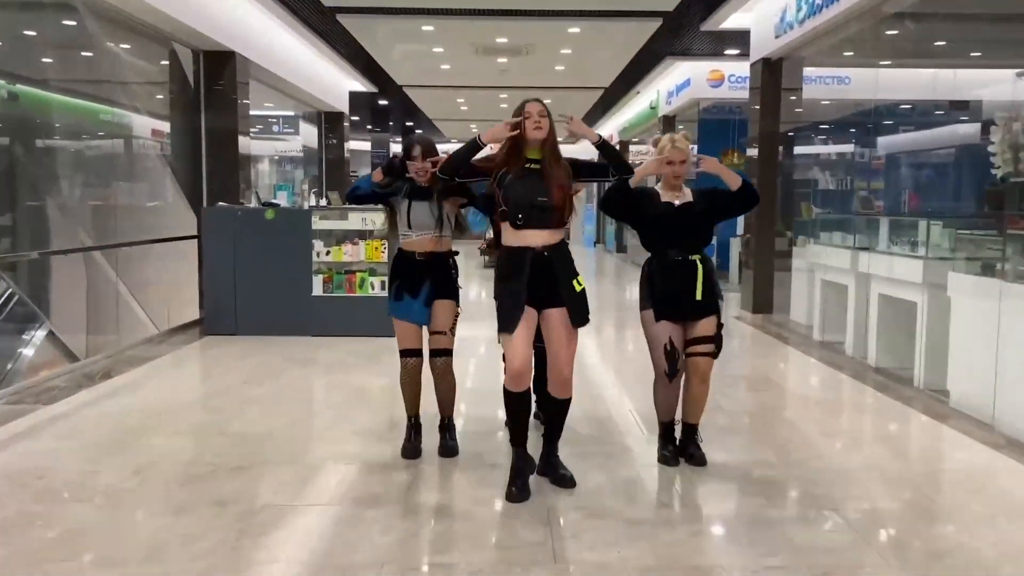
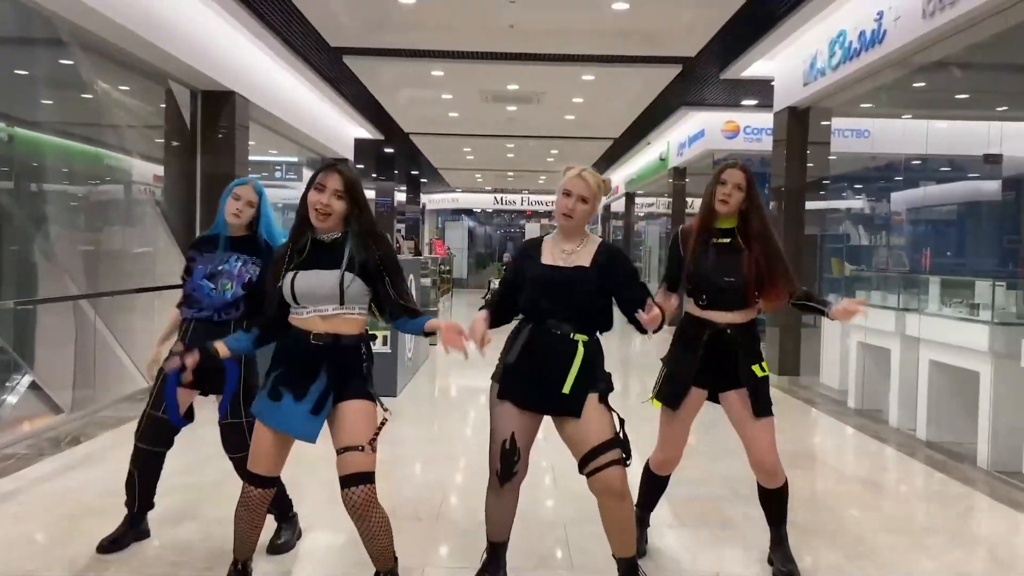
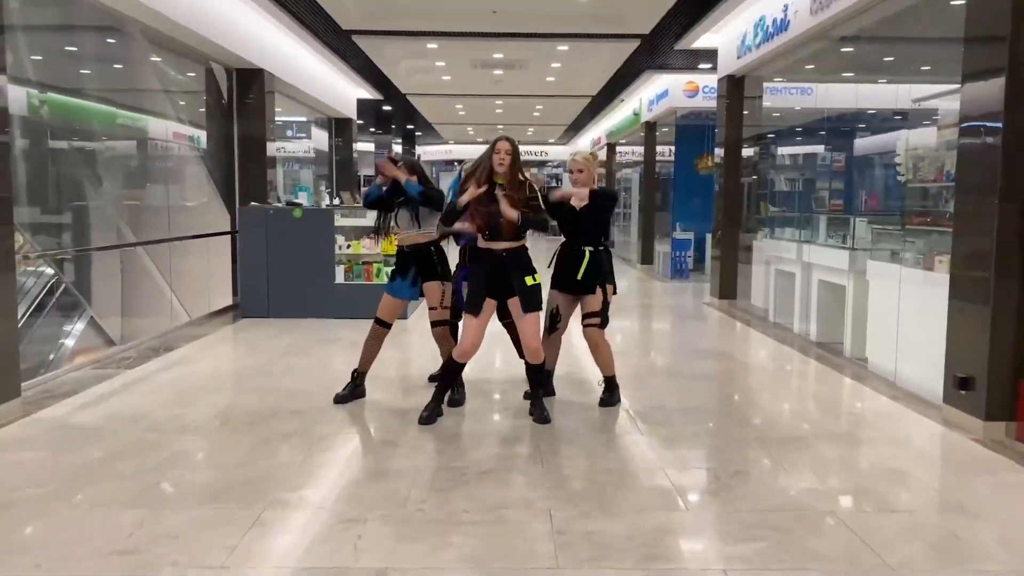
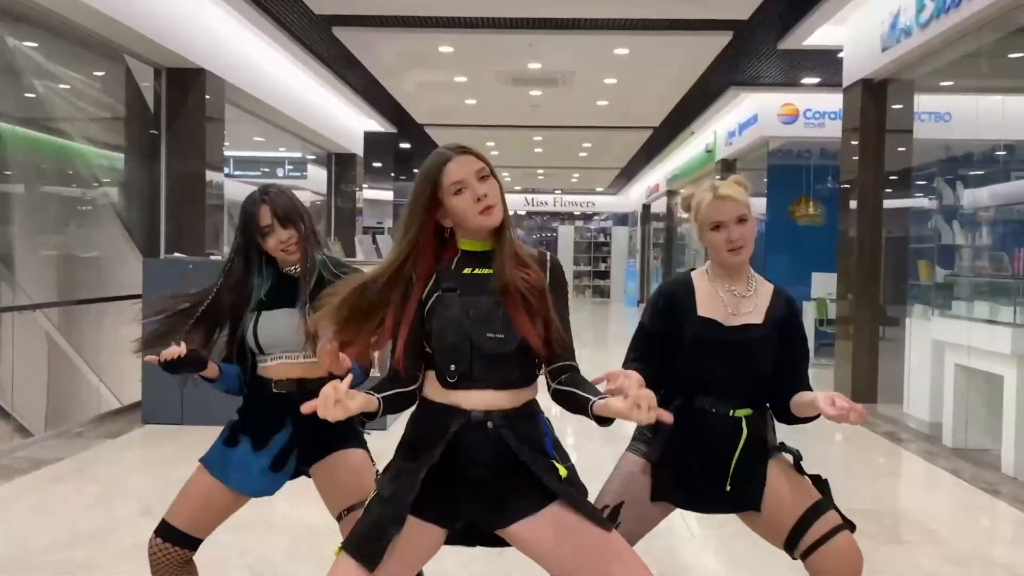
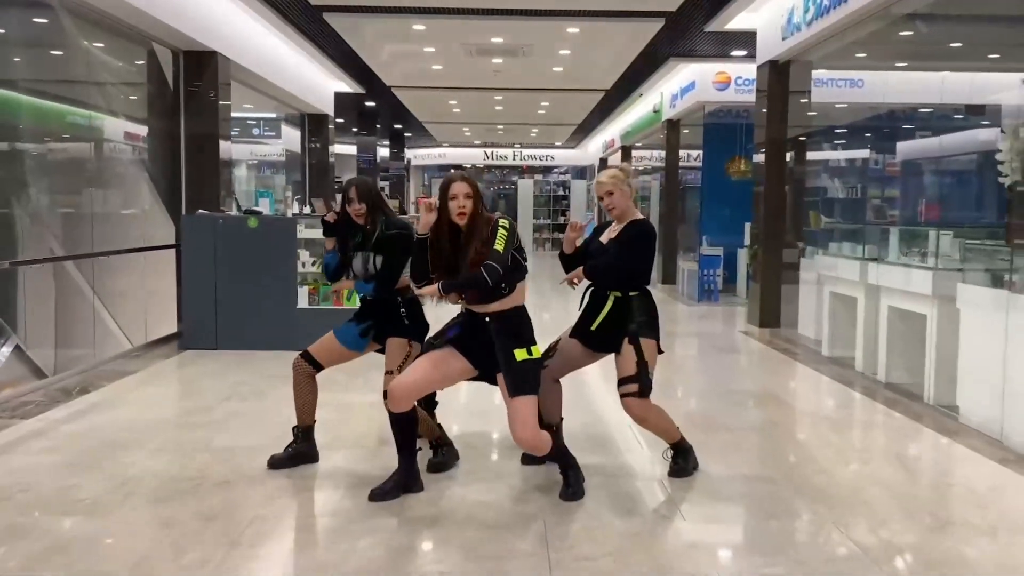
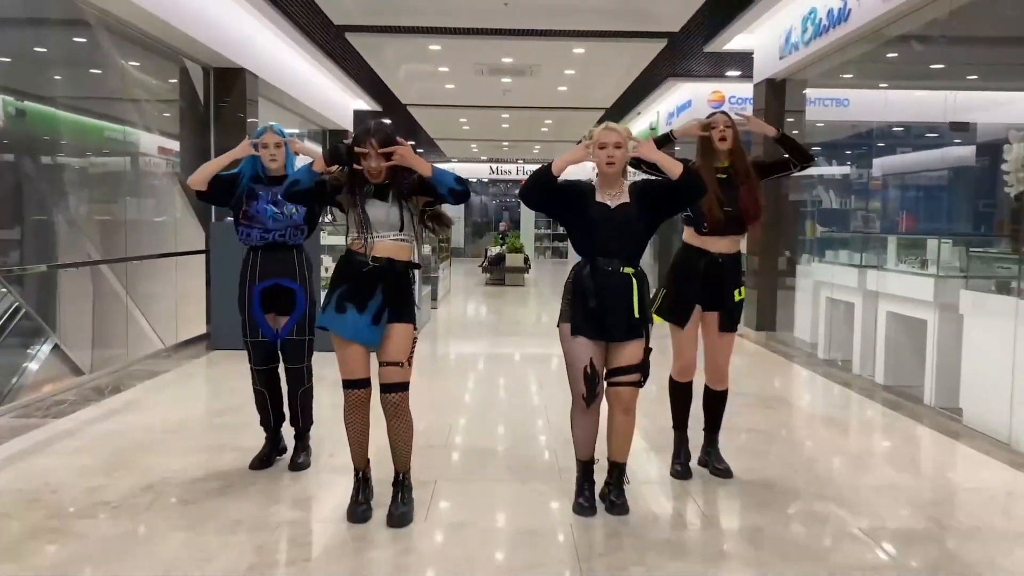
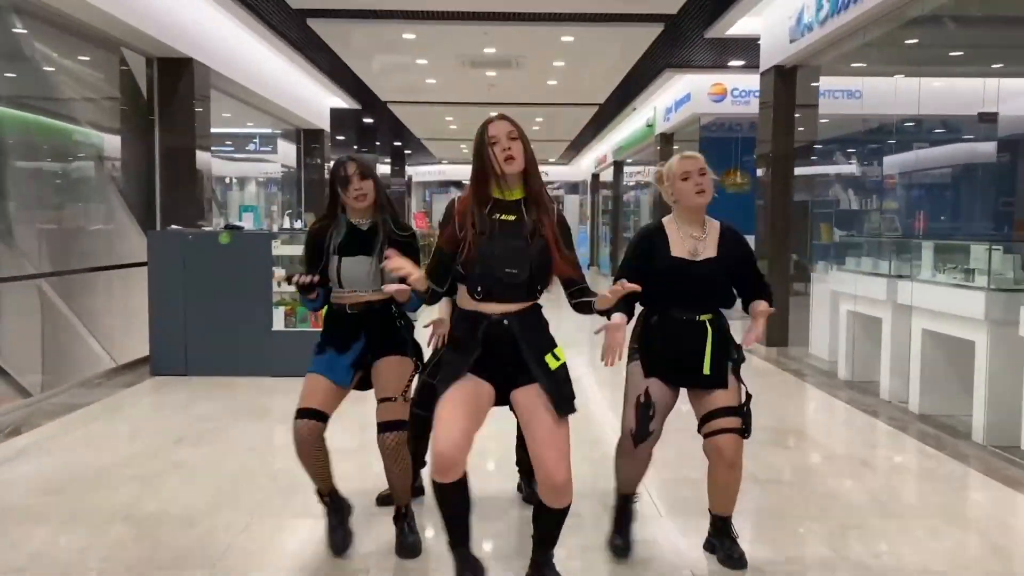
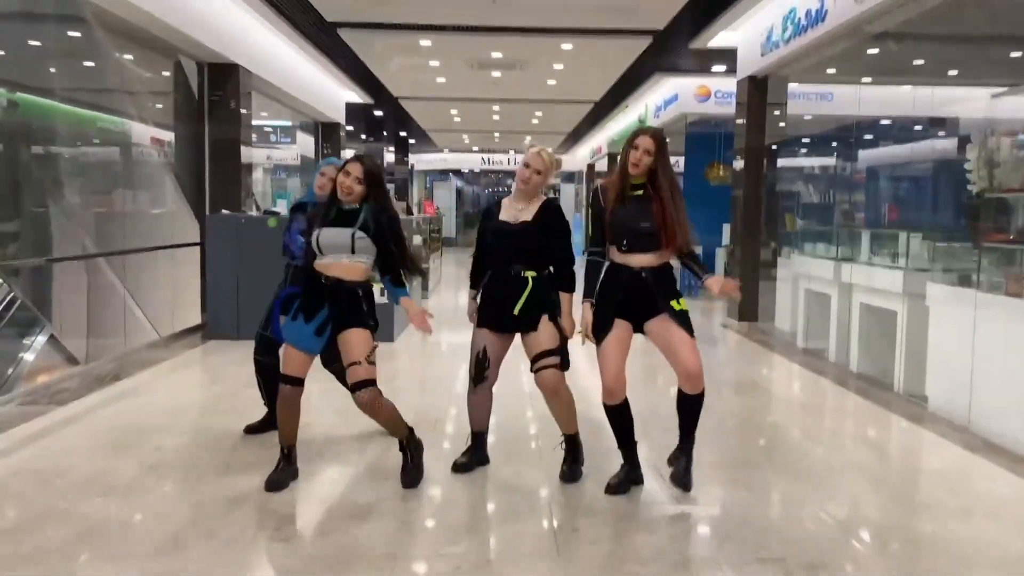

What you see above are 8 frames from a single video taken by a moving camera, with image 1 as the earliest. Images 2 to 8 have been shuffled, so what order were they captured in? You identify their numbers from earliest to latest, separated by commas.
7, 4, 5, 3, 8, 2, 6
